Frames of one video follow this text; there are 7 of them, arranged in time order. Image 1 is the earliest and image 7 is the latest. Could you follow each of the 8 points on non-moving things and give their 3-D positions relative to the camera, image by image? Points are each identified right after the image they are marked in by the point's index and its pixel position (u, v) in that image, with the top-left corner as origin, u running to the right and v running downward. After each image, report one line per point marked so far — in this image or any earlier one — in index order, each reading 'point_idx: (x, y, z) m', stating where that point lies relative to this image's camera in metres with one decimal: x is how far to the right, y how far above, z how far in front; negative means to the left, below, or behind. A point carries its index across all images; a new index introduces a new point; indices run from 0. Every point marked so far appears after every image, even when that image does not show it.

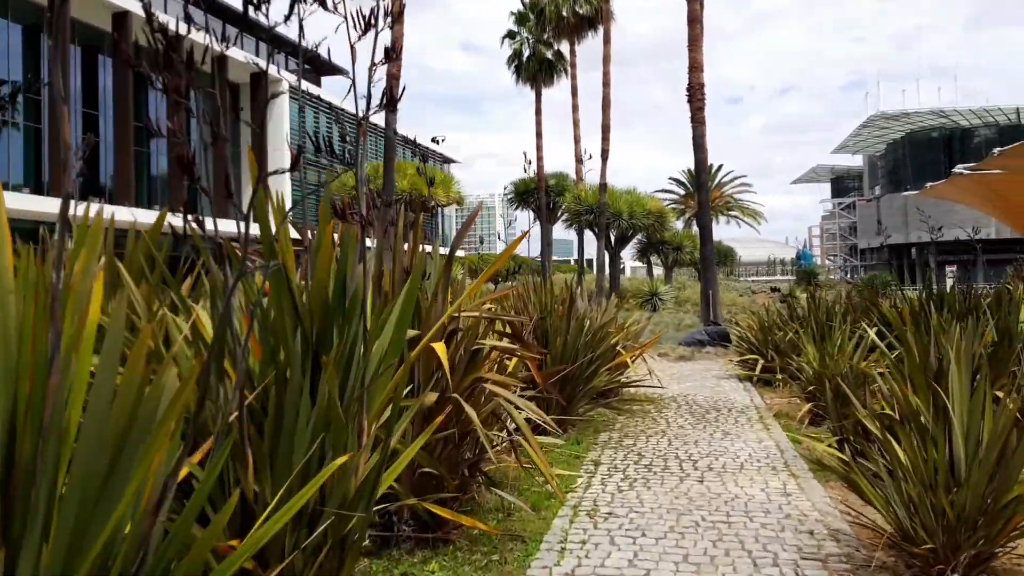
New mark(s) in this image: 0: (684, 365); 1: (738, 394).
0: (+2.3, -1.0, +11.2) m
1: (+2.2, -1.1, +8.4) m
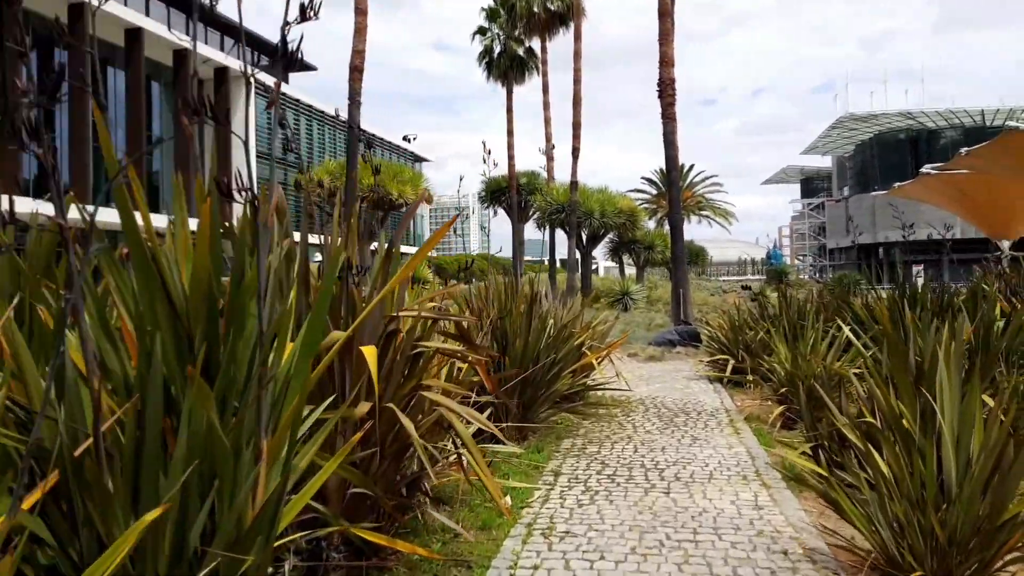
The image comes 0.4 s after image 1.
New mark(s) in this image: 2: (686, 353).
0: (+1.8, -1.0, +10.9) m
1: (+1.9, -1.0, +8.1) m
2: (+2.6, -1.0, +12.7) m
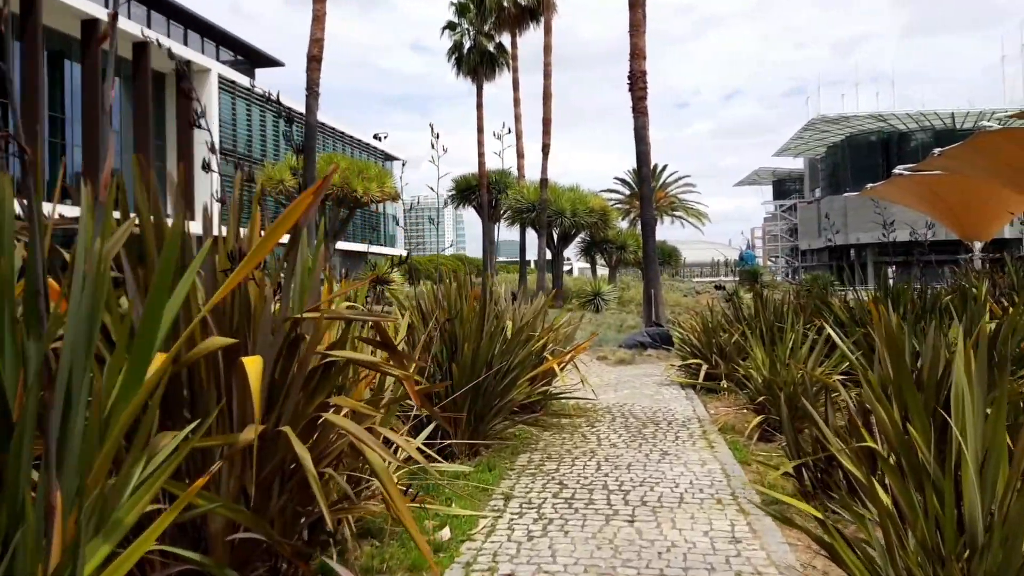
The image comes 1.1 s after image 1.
0: (+1.4, -1.0, +10.4) m
1: (+1.5, -1.0, +7.5) m
2: (+2.1, -1.0, +12.2) m
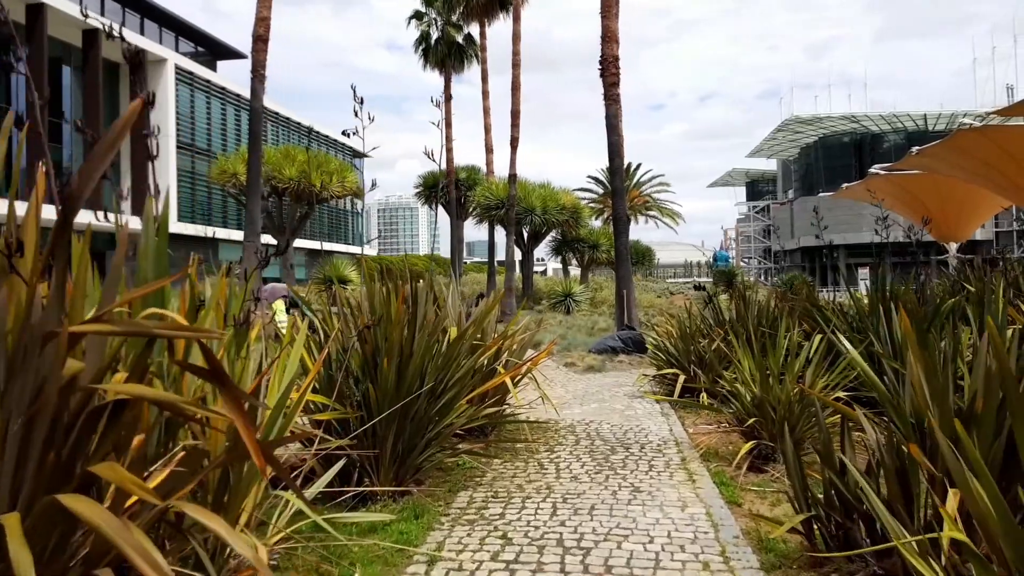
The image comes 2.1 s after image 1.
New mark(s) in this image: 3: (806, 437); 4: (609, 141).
0: (+0.9, -1.0, +9.4) m
1: (+1.1, -1.0, +6.6) m
2: (+1.6, -1.0, +11.3) m
3: (+1.7, -0.9, +5.0) m
4: (+1.5, +2.3, +13.1) m
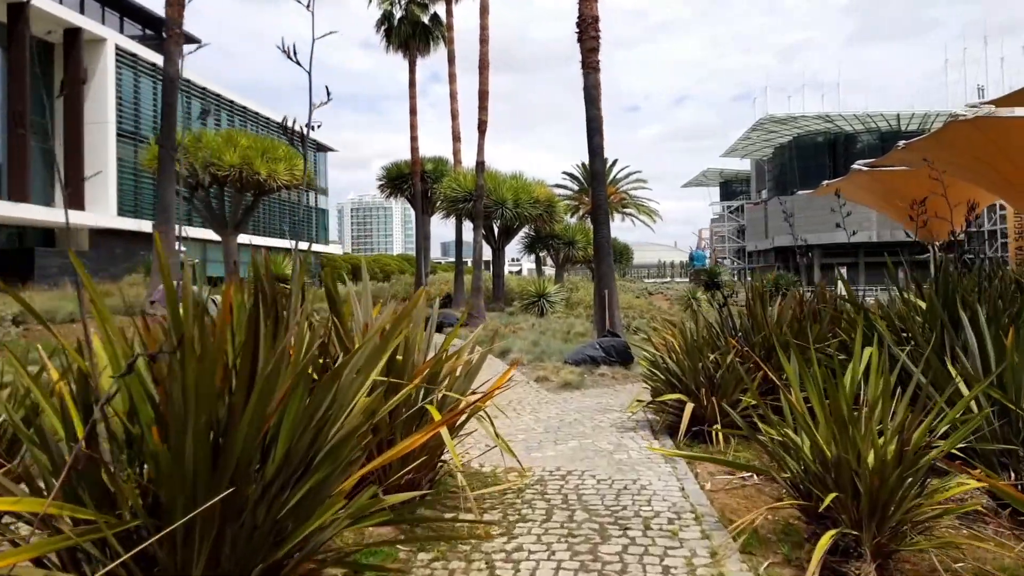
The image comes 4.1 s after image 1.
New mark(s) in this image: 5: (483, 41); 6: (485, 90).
0: (+0.5, -1.0, +7.6) m
1: (+0.8, -1.0, +4.8) m
2: (+1.1, -1.0, +9.4) m
3: (+1.5, -0.9, +3.2) m
4: (+1.0, +2.3, +11.3) m
5: (-0.6, +5.6, +19.4) m
6: (-0.6, +4.3, +18.3) m
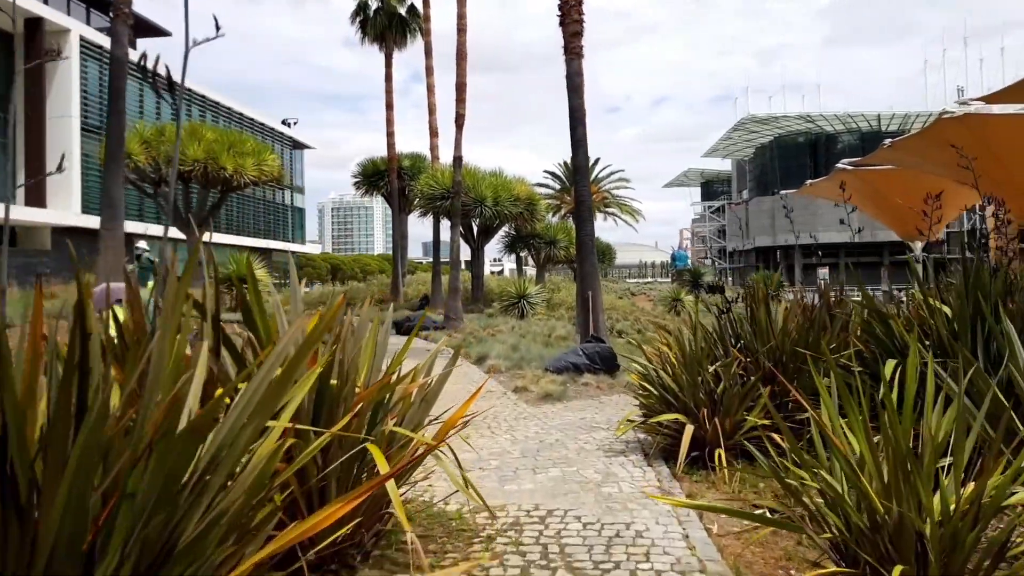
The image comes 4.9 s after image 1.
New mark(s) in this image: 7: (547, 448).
0: (+0.3, -1.0, +6.8) m
1: (+0.7, -1.0, +4.0) m
2: (+0.9, -1.0, +8.7) m
3: (+1.4, -0.9, +2.4) m
4: (+0.7, +2.3, +10.5) m
5: (-1.1, +5.6, +18.6) m
6: (-1.0, +4.2, +17.5) m
7: (+0.2, -1.0, +5.5) m
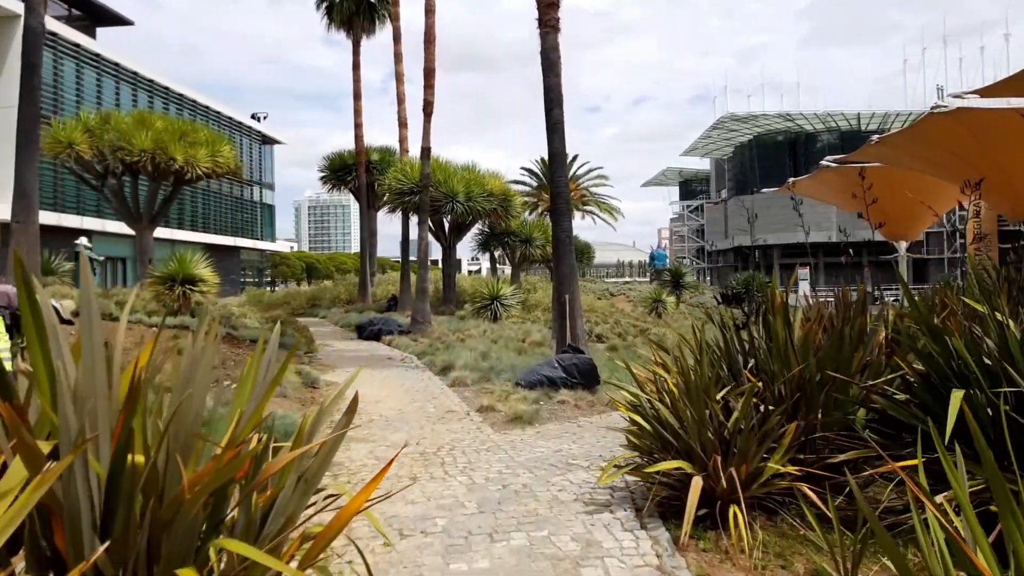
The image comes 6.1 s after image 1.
0: (0.0, -1.1, +5.7) m
1: (+0.5, -1.1, +2.9) m
2: (+0.6, -1.0, +7.6) m
3: (+1.2, -0.9, +1.3) m
4: (+0.4, +2.3, +9.4) m
5: (-1.7, +5.6, +17.4) m
6: (-1.6, +4.2, +16.3) m
7: (0.0, -1.1, +4.3) m
